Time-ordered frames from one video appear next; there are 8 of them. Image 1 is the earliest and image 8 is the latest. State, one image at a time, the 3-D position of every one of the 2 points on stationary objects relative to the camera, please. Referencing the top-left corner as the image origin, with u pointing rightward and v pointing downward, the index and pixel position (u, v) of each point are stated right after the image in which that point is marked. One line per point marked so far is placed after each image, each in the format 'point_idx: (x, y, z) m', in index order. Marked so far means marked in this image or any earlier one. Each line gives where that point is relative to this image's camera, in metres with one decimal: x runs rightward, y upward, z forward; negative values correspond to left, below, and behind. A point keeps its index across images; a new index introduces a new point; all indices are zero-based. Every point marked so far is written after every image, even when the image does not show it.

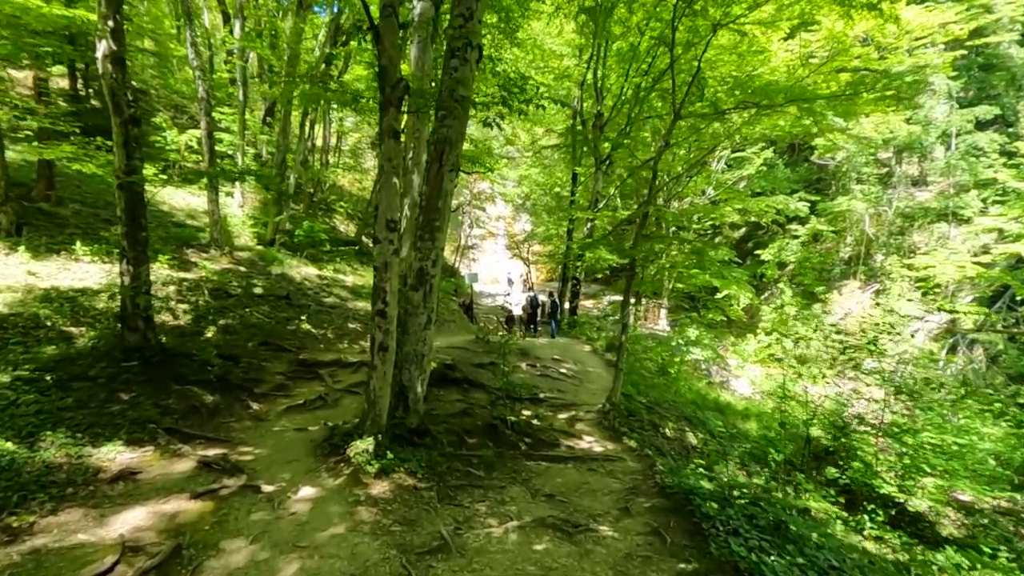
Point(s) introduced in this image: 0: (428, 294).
0: (-0.9, 0.0, +5.3) m
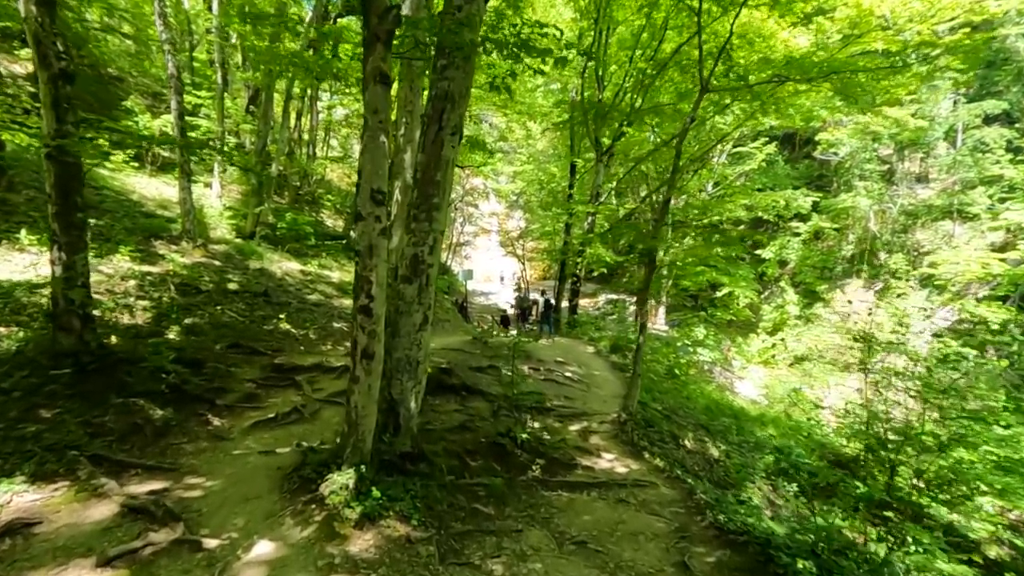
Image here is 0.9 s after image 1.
0: (-0.8, 0.0, +4.5) m
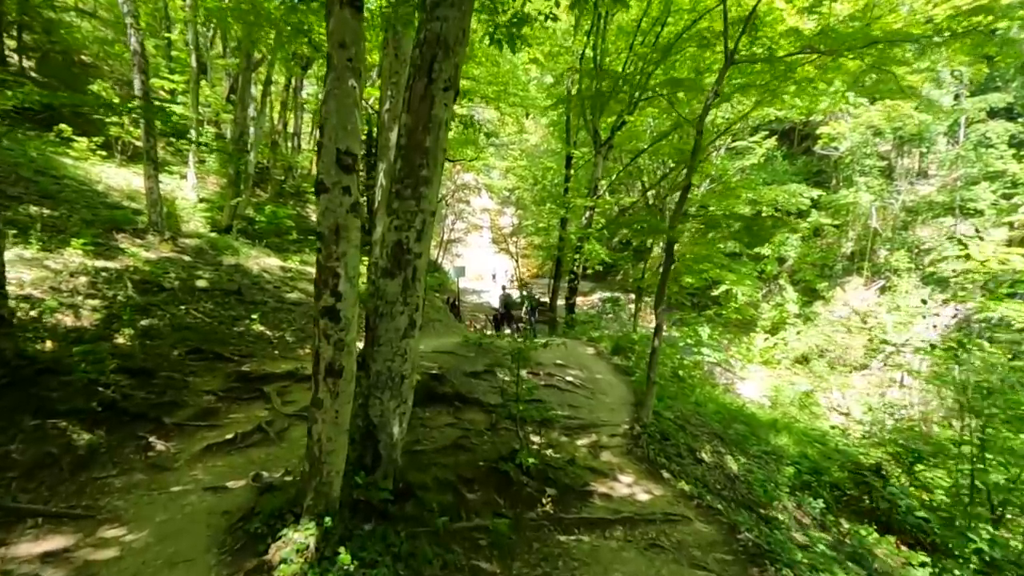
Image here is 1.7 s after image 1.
0: (-0.8, +0.1, +3.9) m
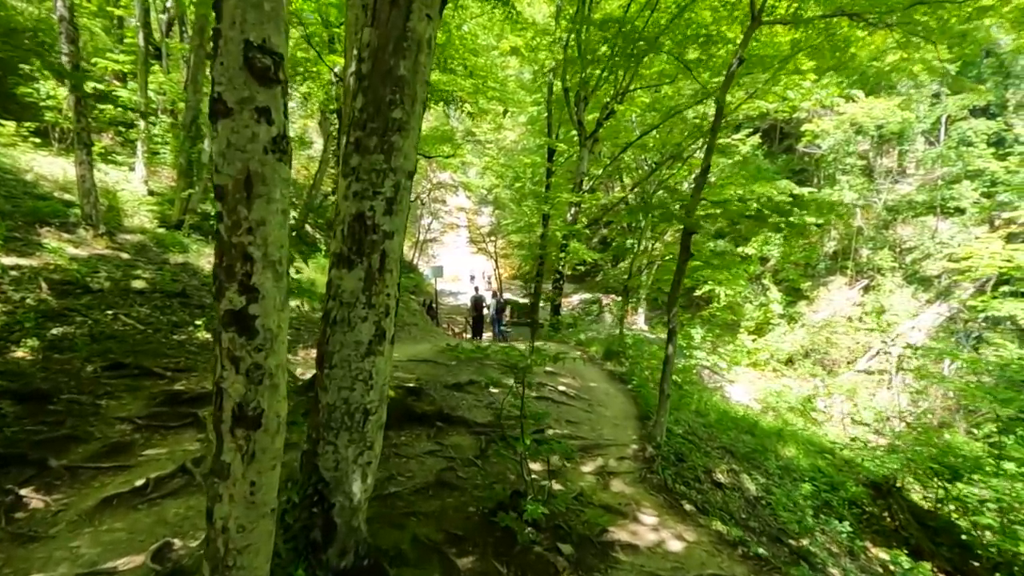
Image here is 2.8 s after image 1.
0: (-0.8, +0.1, +3.0) m
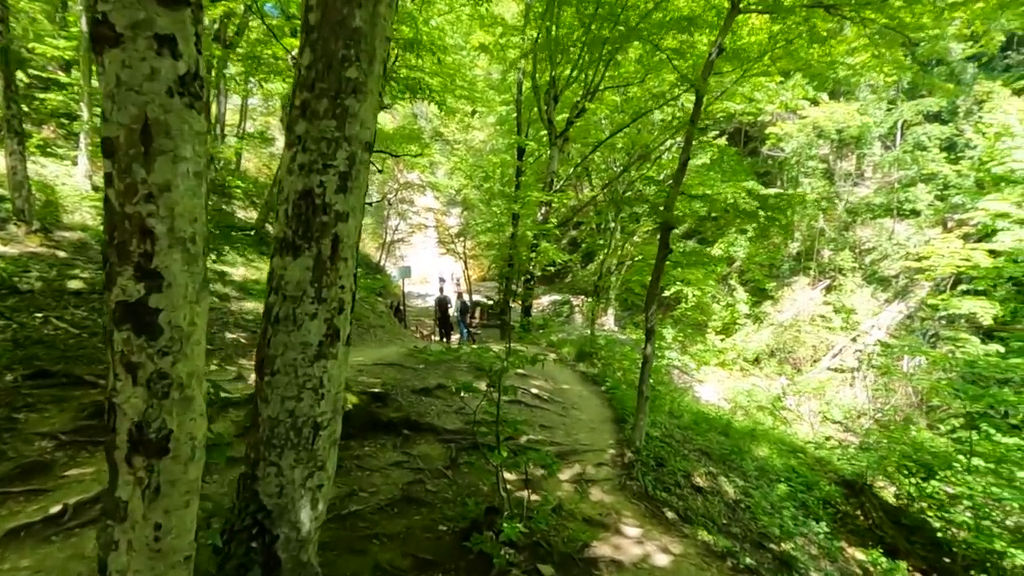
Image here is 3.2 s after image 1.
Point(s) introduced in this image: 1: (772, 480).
0: (-0.9, +0.1, +2.7) m
1: (+3.1, -2.3, +6.4) m
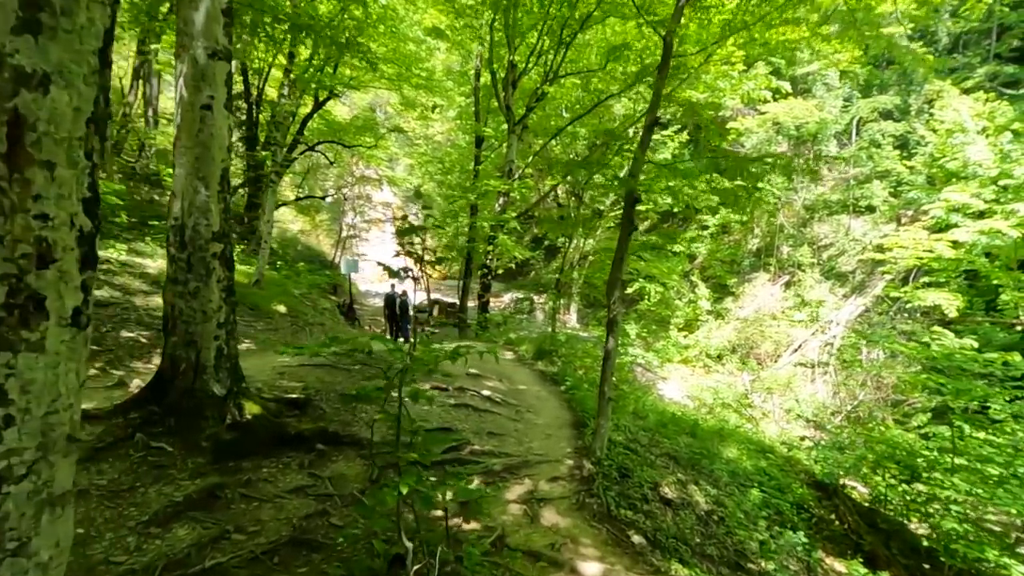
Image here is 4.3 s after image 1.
0: (-1.2, +0.2, +2.0) m
1: (+2.5, -2.2, +5.9) m
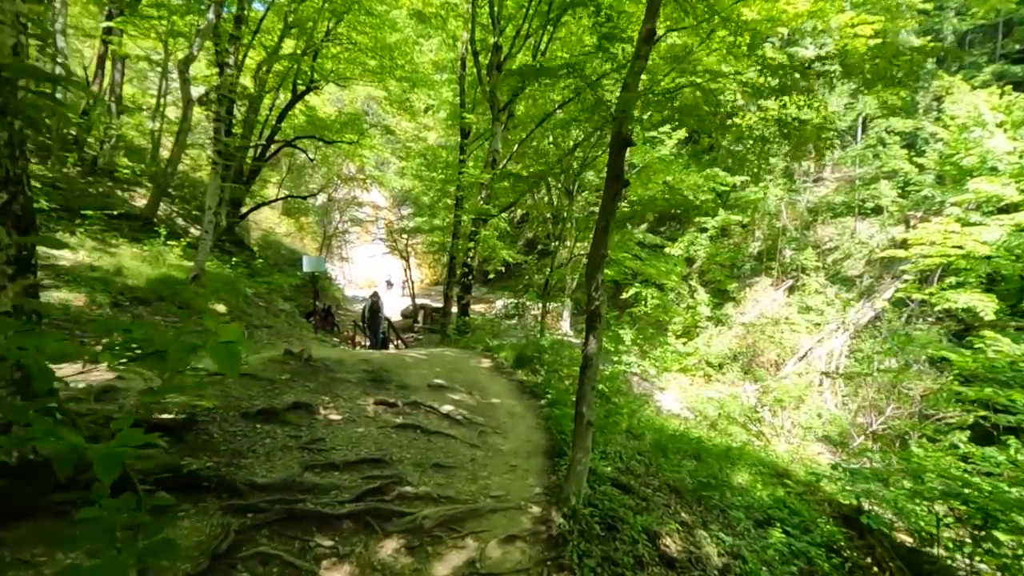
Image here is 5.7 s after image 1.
0: (-1.5, +0.3, +0.9) m
1: (+2.2, -2.1, +4.8) m
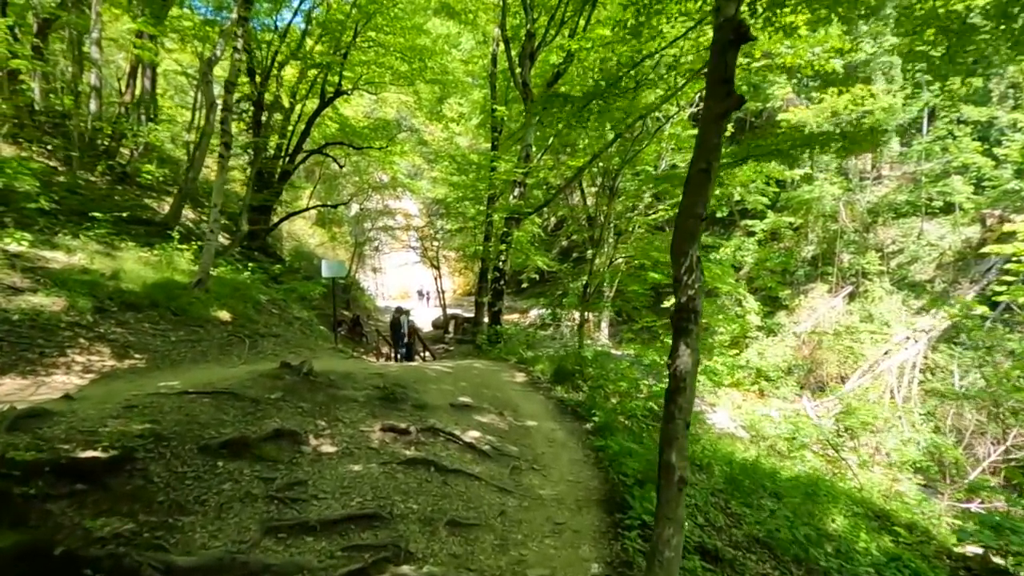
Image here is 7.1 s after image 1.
0: (-1.5, +0.4, 0.0) m
1: (+2.5, -2.1, +3.7) m
